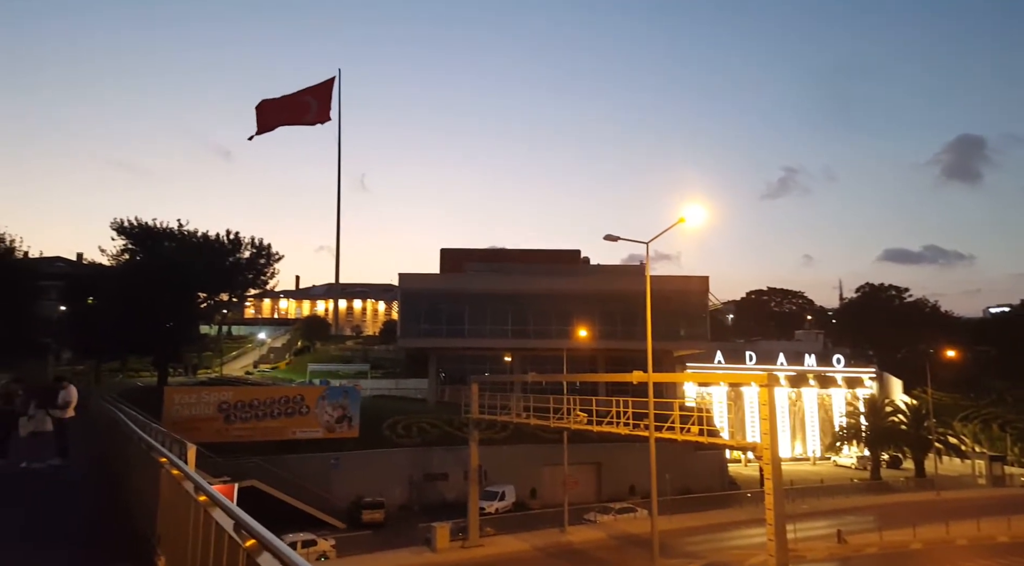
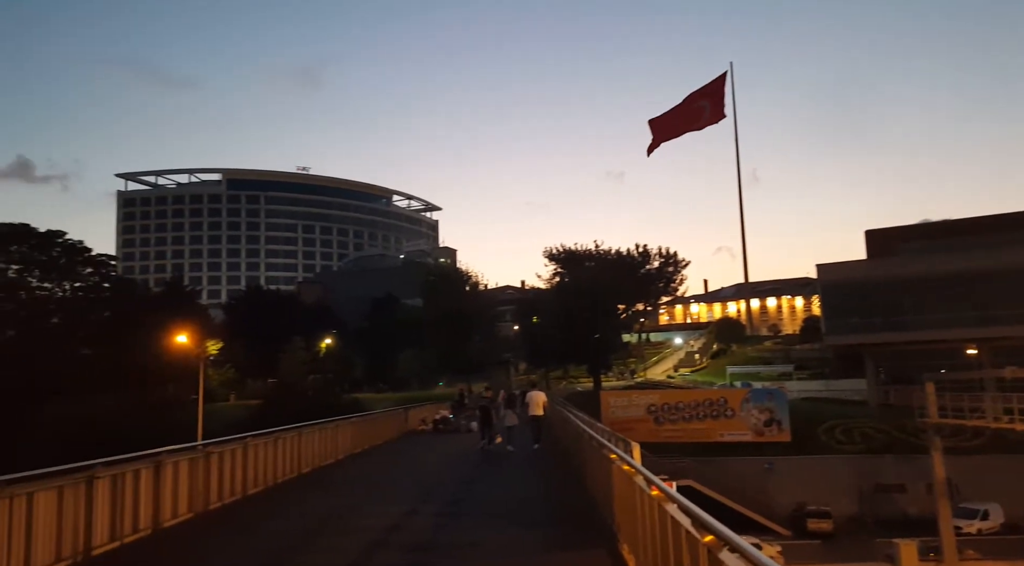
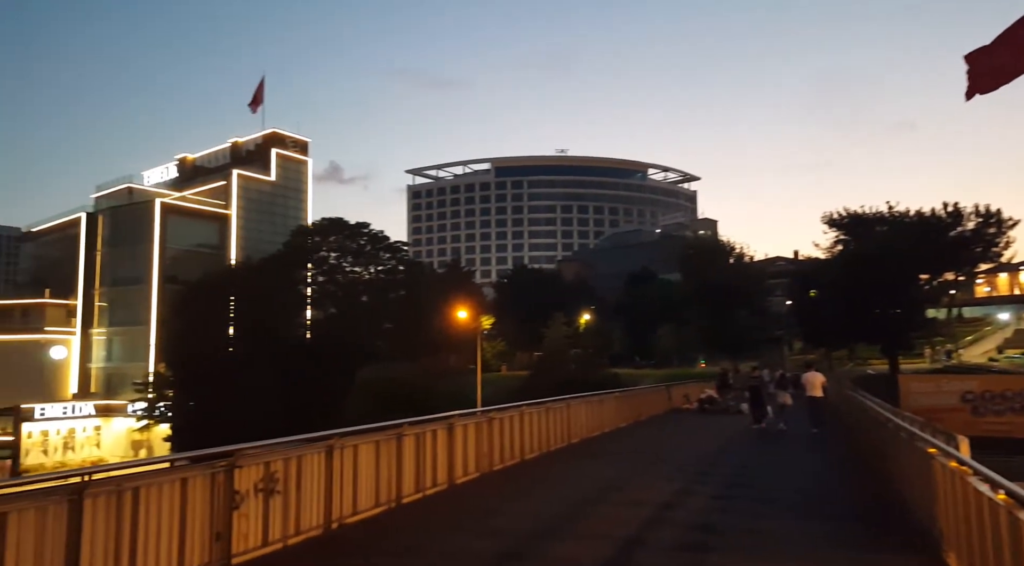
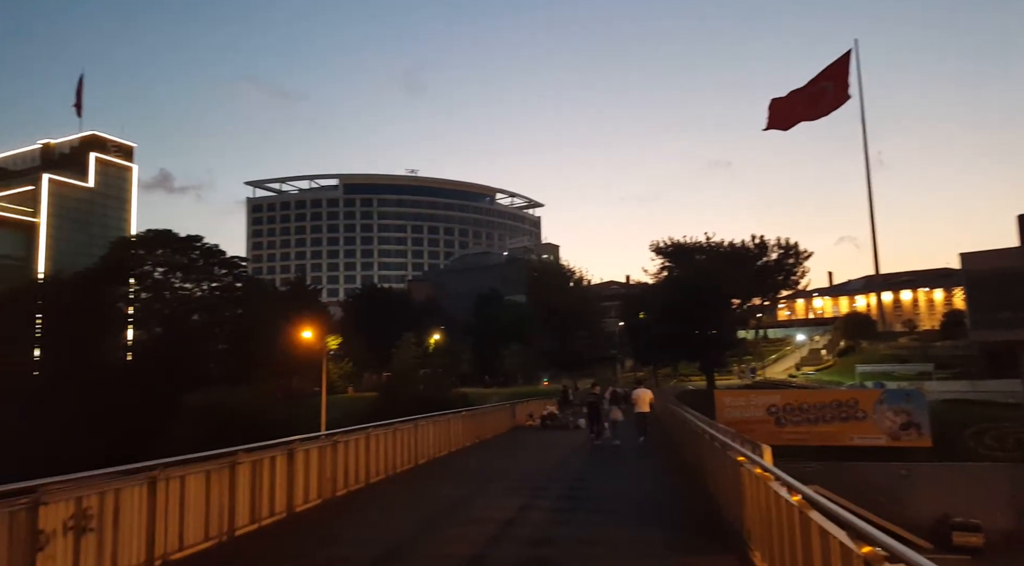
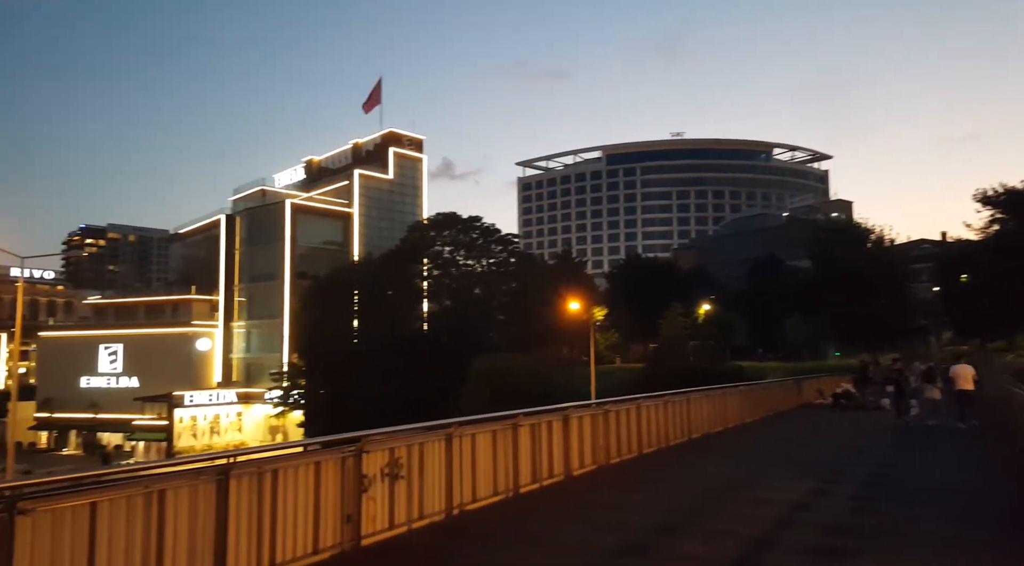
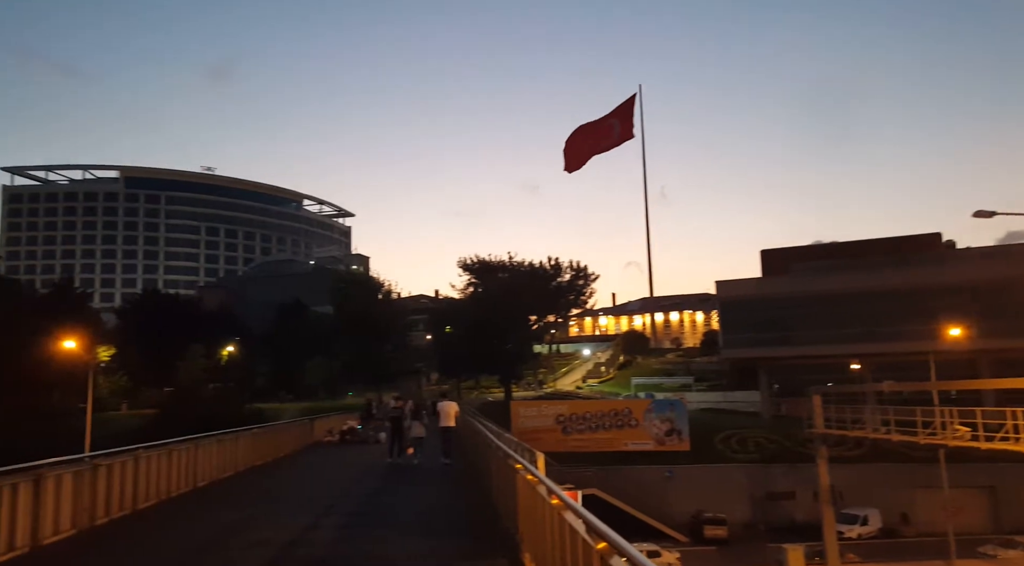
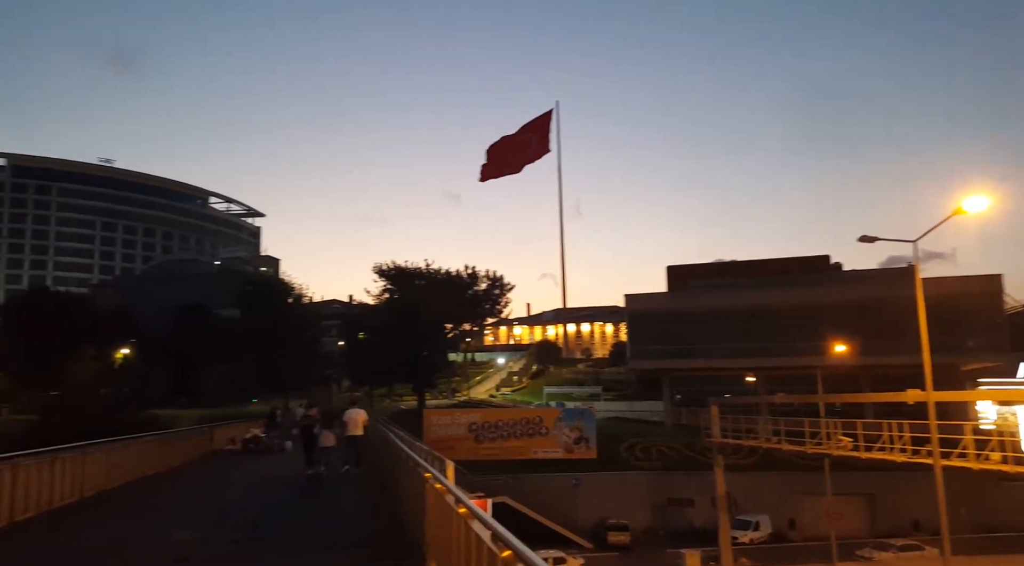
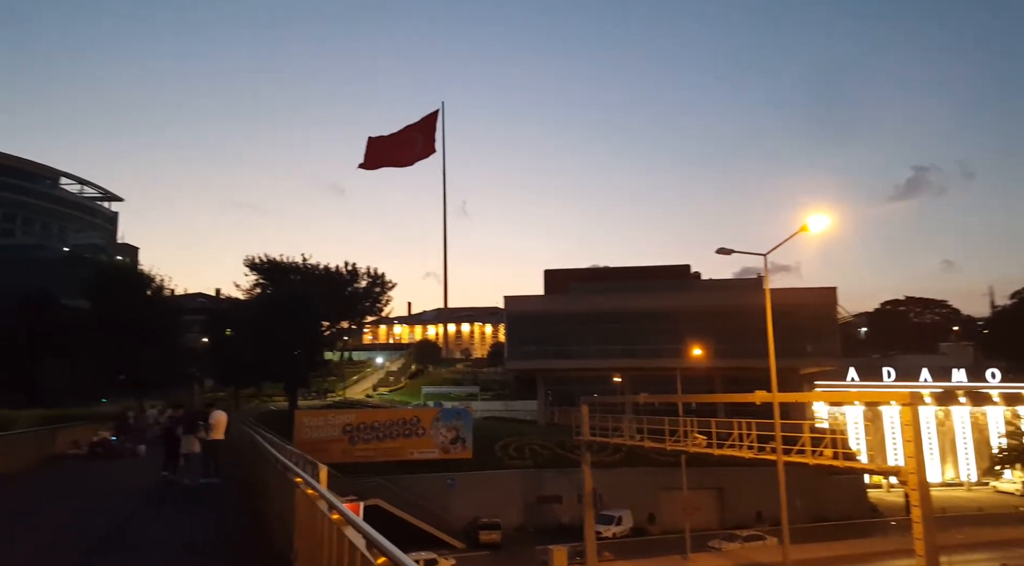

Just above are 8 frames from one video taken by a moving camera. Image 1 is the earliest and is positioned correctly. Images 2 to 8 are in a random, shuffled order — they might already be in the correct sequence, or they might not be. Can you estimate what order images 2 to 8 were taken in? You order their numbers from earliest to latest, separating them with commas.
8, 7, 6, 2, 4, 3, 5
